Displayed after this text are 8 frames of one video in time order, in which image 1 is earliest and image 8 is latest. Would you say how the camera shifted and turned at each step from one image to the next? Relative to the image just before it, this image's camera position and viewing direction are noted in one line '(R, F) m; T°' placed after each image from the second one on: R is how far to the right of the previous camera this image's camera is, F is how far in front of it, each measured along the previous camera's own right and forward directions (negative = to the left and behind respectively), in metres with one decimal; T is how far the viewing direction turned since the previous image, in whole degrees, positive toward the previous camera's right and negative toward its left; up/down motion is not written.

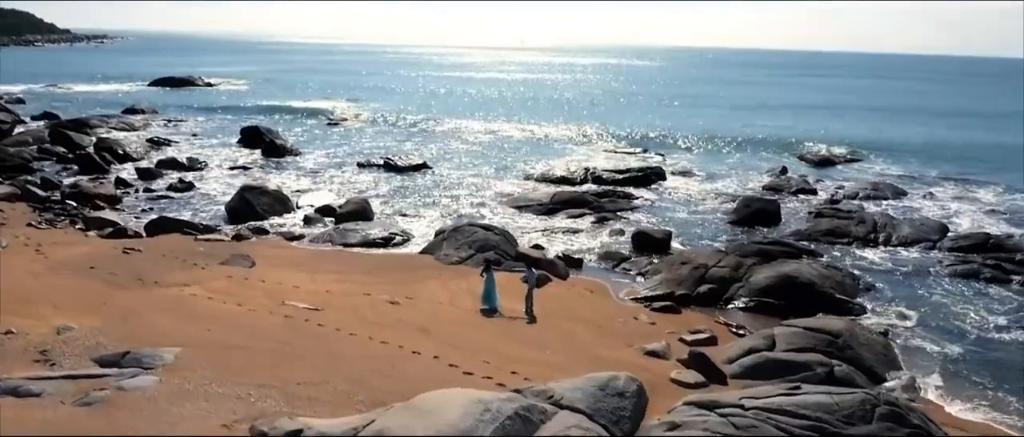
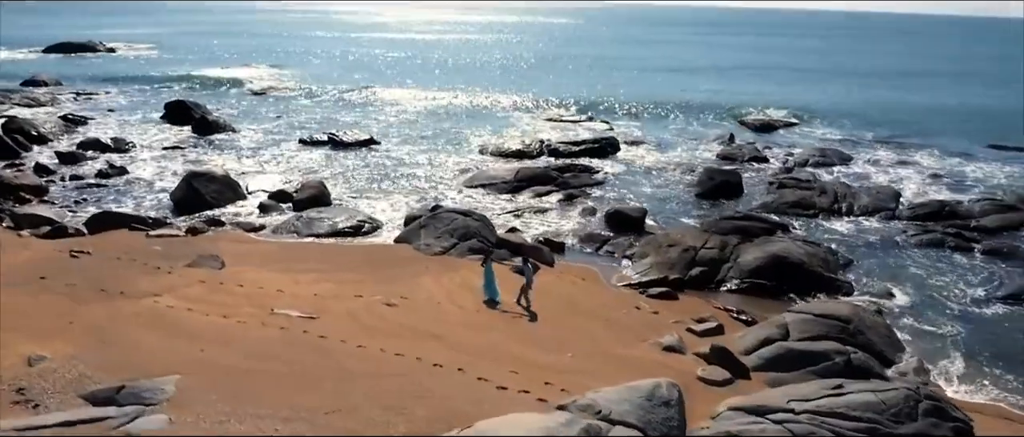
(-1.6, +0.8) m; +6°
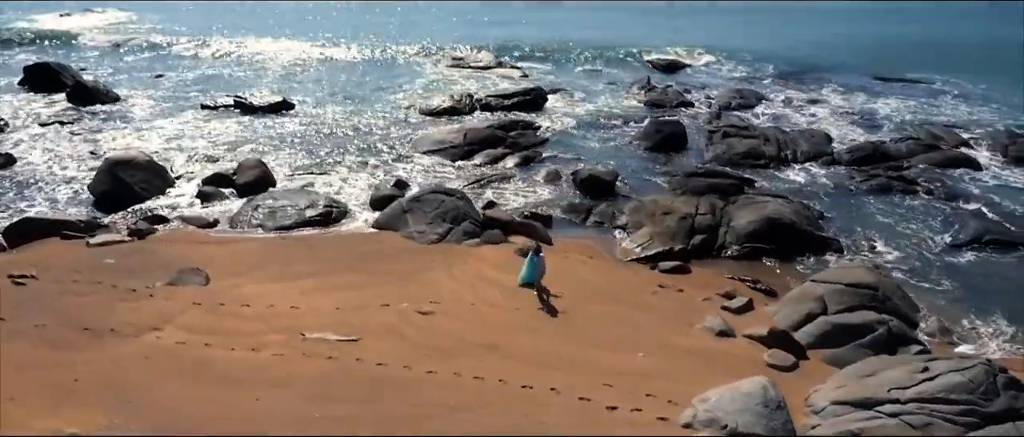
(-3.1, +1.2) m; +11°
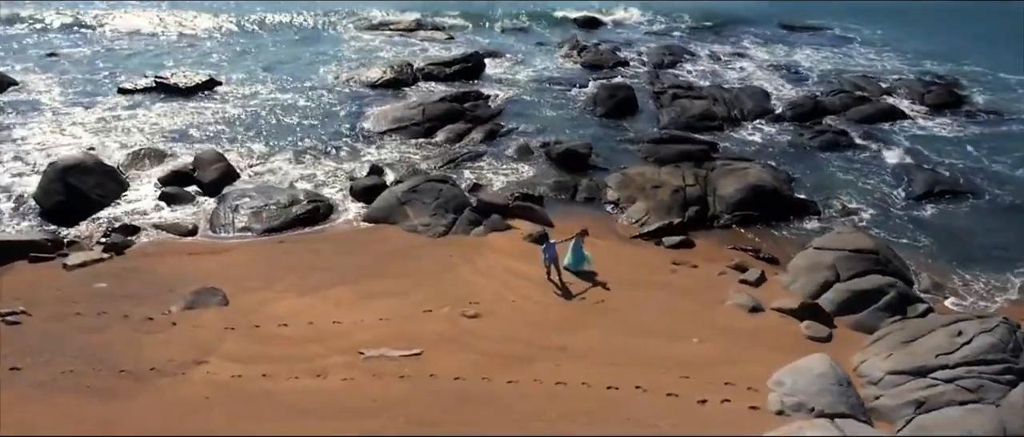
(-2.7, +0.4) m; +9°
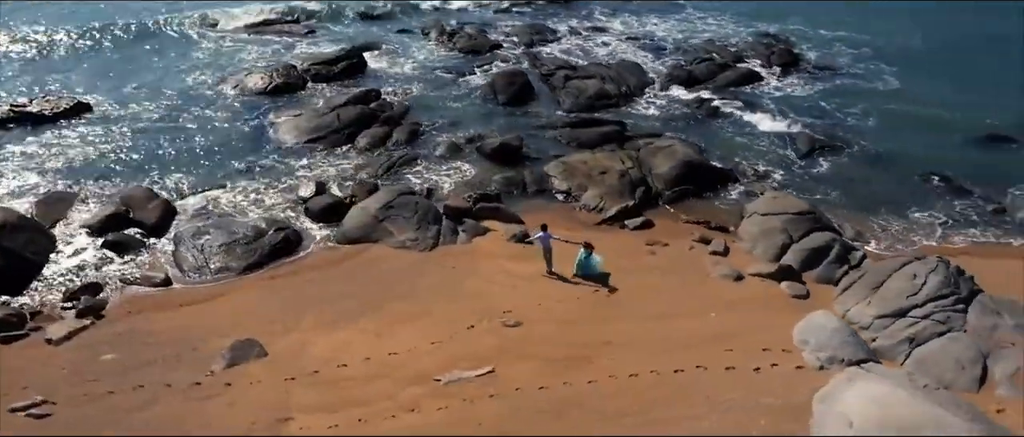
(-3.8, -0.2) m; +14°
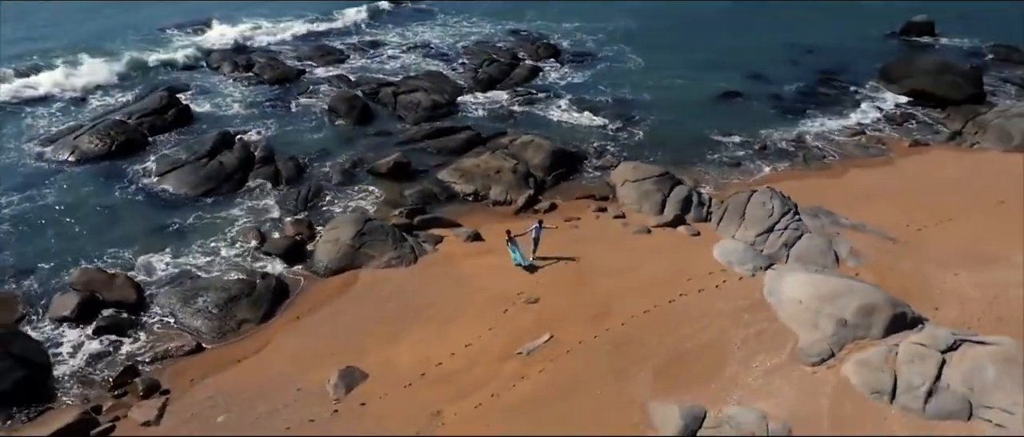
(-6.7, -2.1) m; +23°
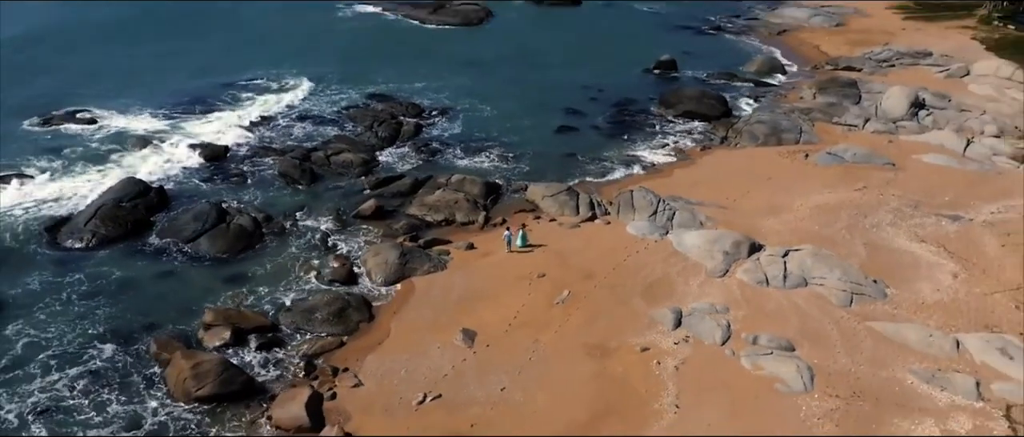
(-8.7, -7.5) m; +19°
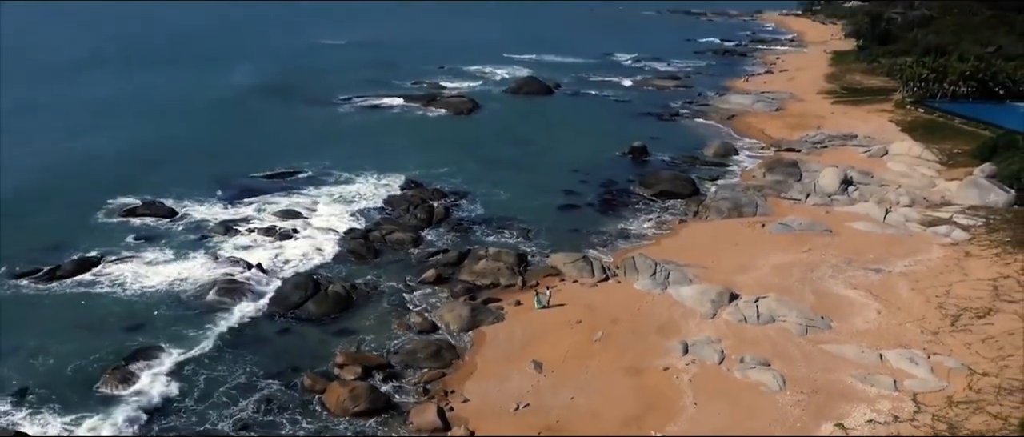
(-4.1, -8.8) m; +4°
